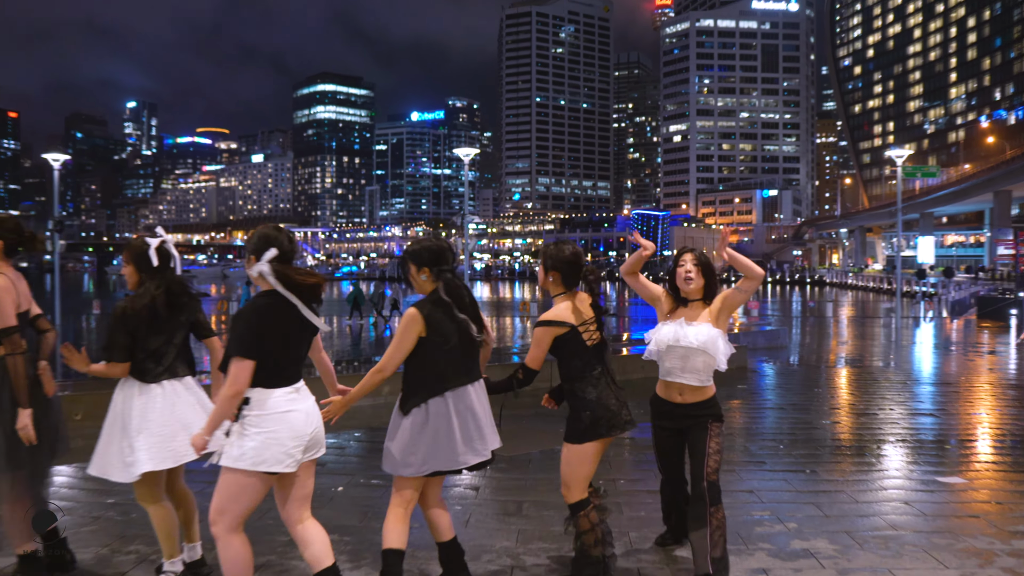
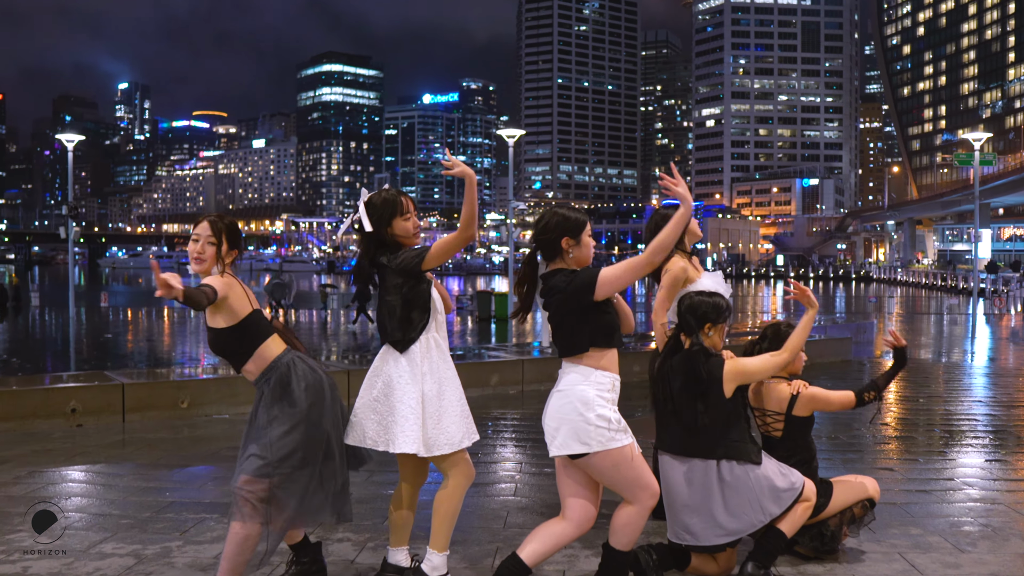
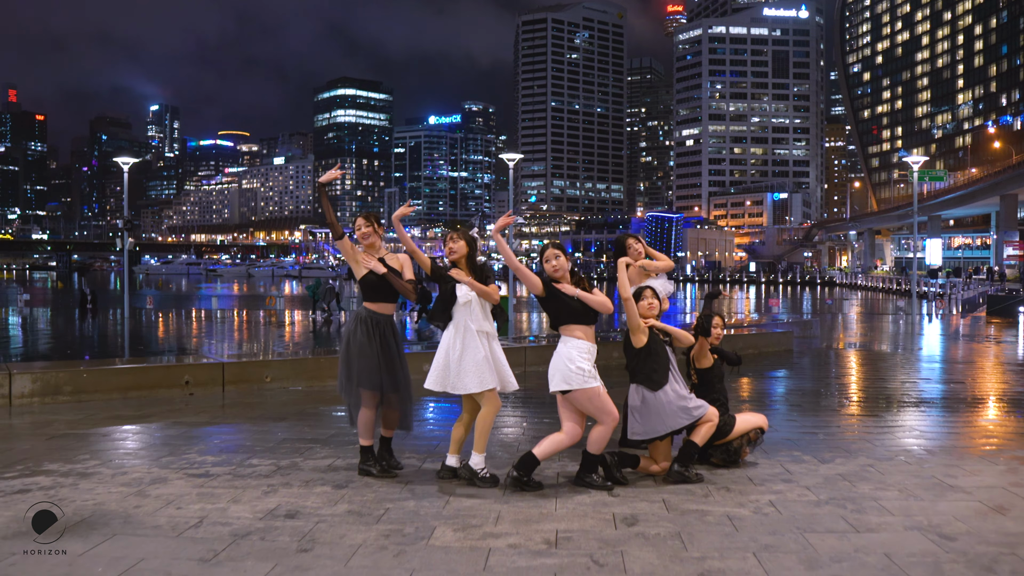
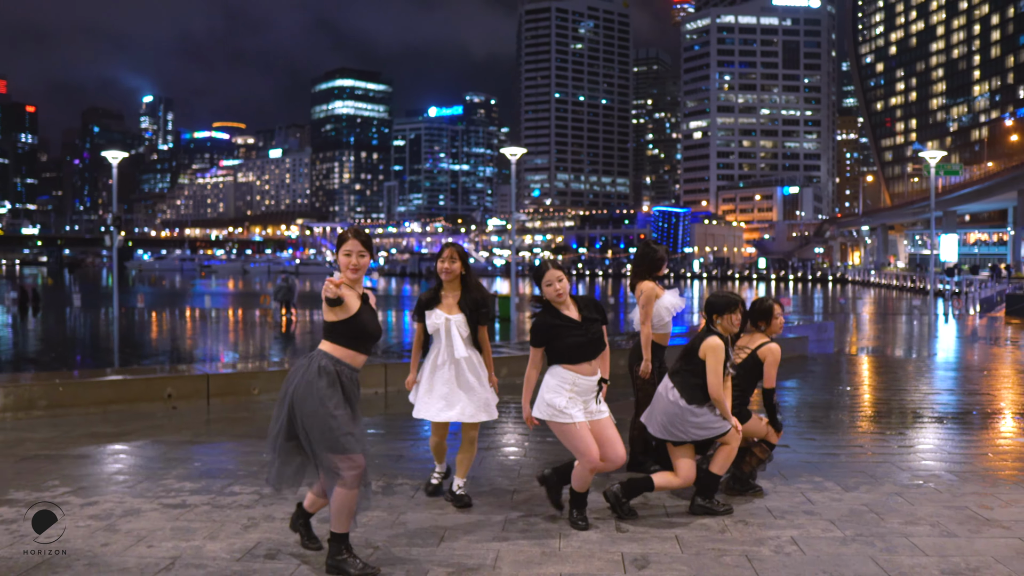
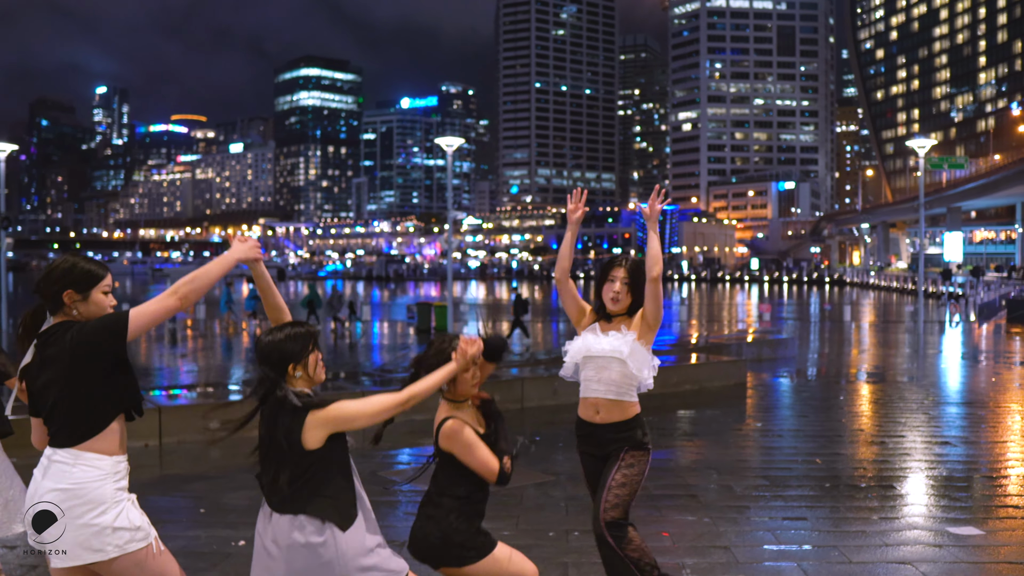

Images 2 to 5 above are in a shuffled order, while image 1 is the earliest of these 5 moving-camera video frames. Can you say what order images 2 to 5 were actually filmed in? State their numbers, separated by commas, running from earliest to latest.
5, 3, 2, 4
